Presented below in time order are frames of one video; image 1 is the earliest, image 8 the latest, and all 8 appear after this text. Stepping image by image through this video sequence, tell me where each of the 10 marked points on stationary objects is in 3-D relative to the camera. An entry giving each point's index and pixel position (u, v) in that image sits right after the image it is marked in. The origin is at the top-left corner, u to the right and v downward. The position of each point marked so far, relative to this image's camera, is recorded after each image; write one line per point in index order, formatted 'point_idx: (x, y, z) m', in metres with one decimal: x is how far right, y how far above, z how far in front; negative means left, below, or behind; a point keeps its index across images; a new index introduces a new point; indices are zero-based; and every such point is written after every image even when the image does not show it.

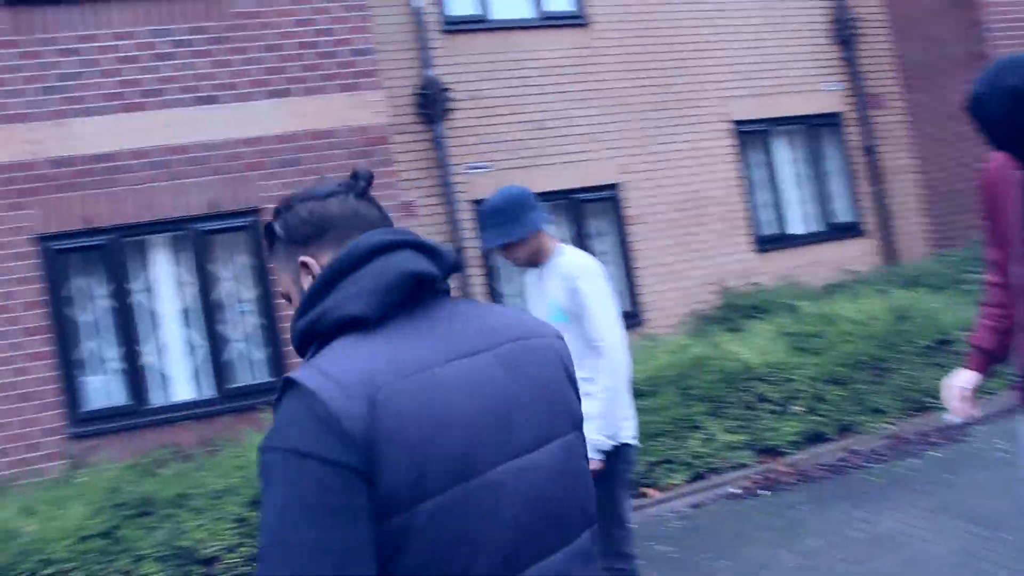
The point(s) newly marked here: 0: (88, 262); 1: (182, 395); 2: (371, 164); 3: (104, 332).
0: (-3.1, +0.2, +7.2) m
1: (-2.4, -0.8, +7.3) m
2: (-1.1, +0.9, +7.6) m
3: (-3.0, -0.3, +7.3) m
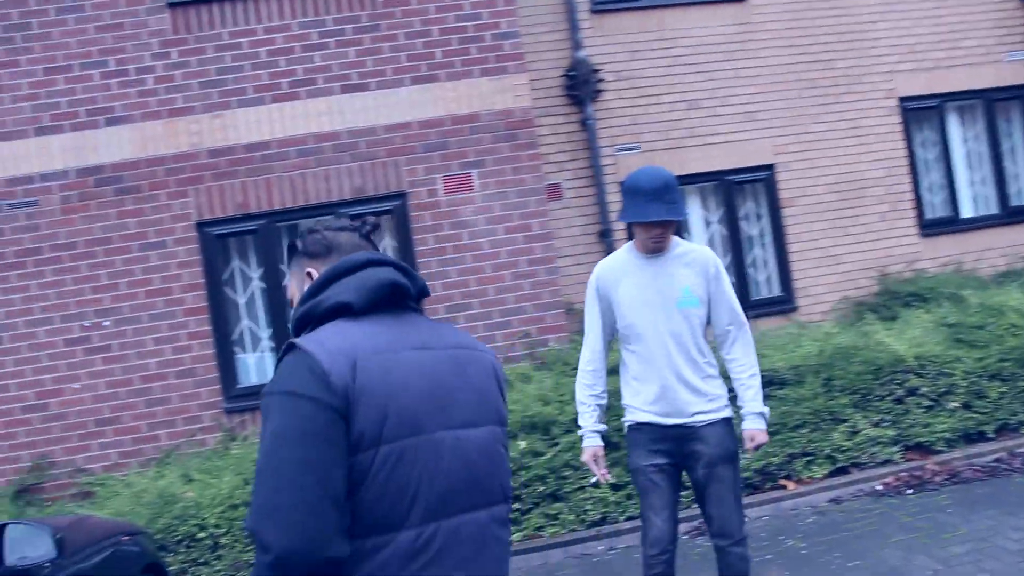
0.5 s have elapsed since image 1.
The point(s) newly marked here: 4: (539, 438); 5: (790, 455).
0: (-2.0, +0.3, +7.7) m
1: (-1.4, -0.6, +7.7) m
2: (0.0, +1.1, +7.7) m
3: (-2.0, -0.2, +7.7) m
4: (+0.2, -0.9, +6.5) m
5: (+1.9, -1.1, +6.8) m
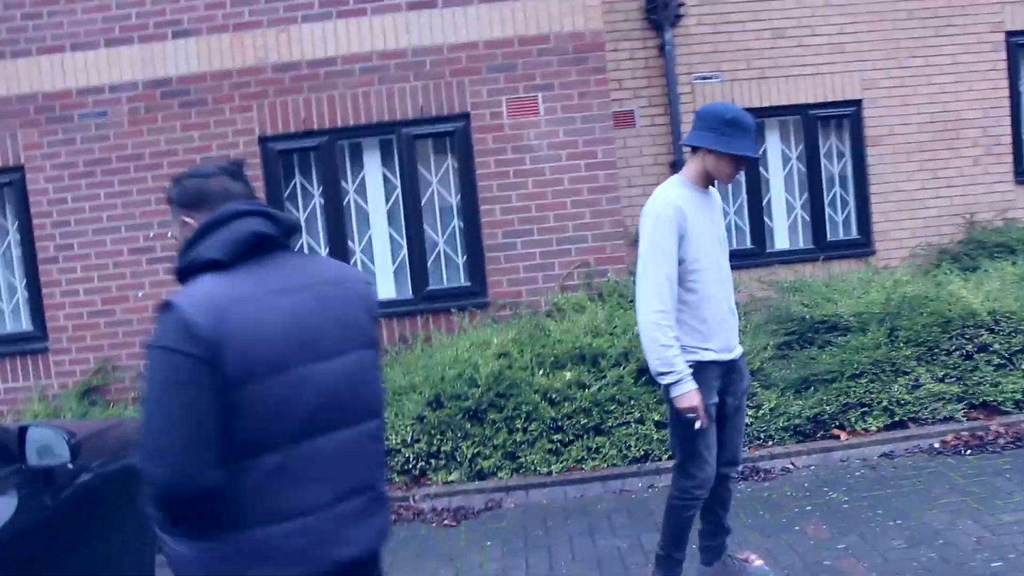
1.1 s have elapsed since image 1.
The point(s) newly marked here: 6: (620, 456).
0: (-1.6, +1.0, +7.7) m
1: (-1.0, 0.0, +7.7) m
2: (+0.5, +1.6, +7.5) m
3: (-1.5, +0.5, +7.8) m
4: (+0.5, -0.5, +6.5) m
5: (+2.2, -0.8, +6.6) m
6: (+0.7, -1.0, +6.3) m
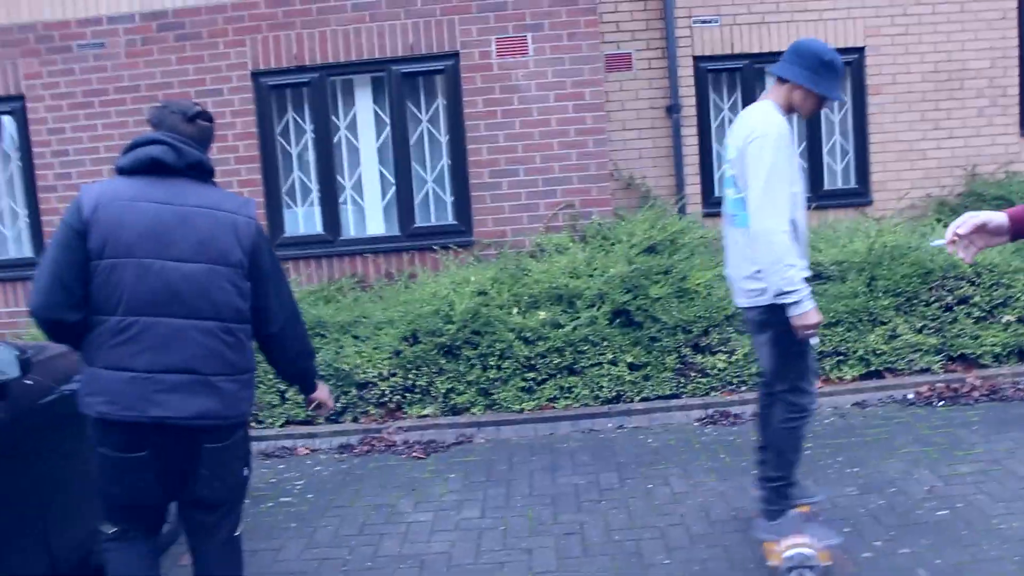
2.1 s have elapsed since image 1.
0: (-1.6, +1.5, +7.7) m
1: (-1.1, +0.5, +7.8) m
2: (+0.4, +2.0, +7.4) m
3: (-1.6, +1.0, +7.8) m
4: (+0.3, -0.1, +6.5) m
5: (+2.0, -0.4, +6.6) m
6: (+0.5, -0.7, +6.4) m
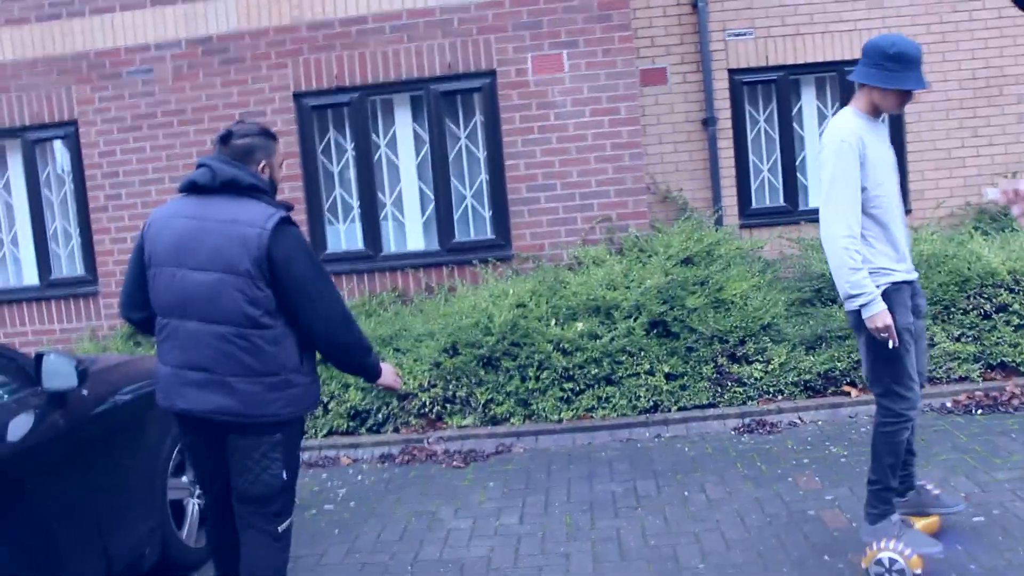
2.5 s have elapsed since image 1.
0: (-1.3, +1.3, +7.9) m
1: (-0.8, +0.3, +8.0) m
2: (+0.7, +1.9, +7.5) m
3: (-1.3, +0.8, +8.0) m
4: (+0.6, -0.2, +6.6) m
5: (+2.3, -0.5, +6.6) m
6: (+0.8, -0.8, +6.5) m
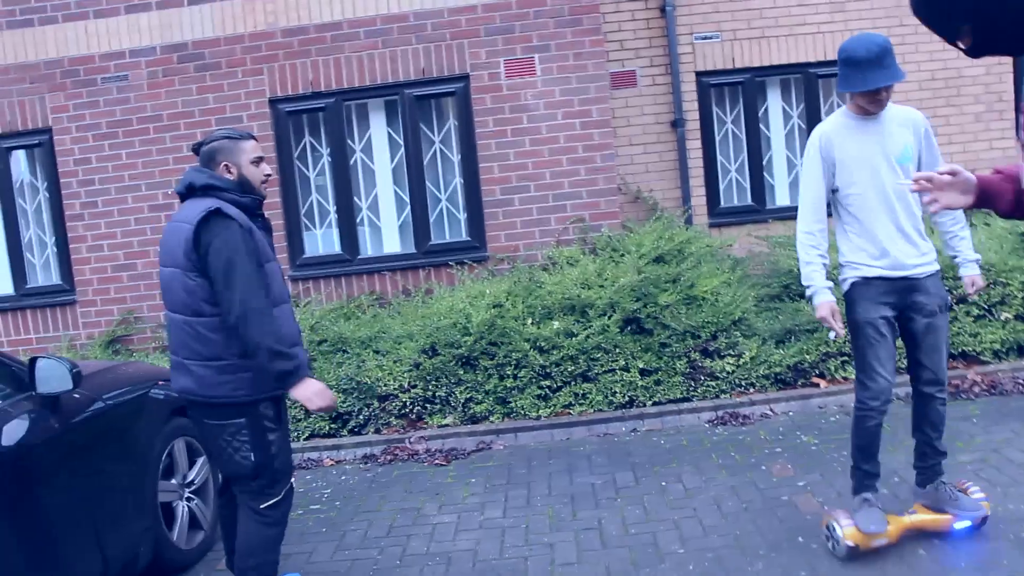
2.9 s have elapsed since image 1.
0: (-1.6, +1.3, +8.0) m
1: (-1.0, +0.3, +8.1) m
2: (+0.5, +1.9, +7.7) m
3: (-1.5, +0.8, +8.1) m
4: (+0.4, -0.2, +6.8) m
5: (+2.1, -0.4, +6.8) m
6: (+0.6, -0.7, +6.6) m
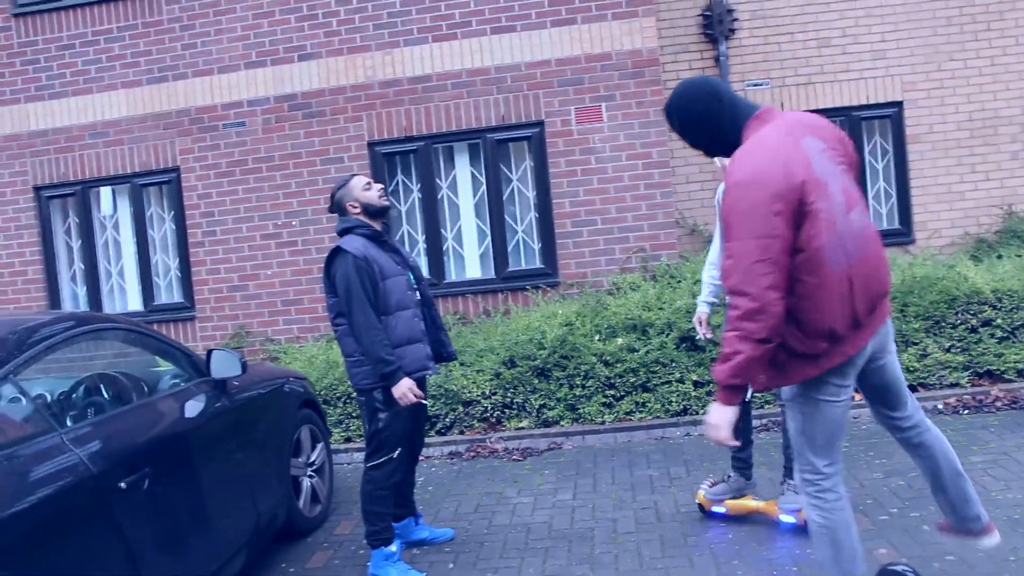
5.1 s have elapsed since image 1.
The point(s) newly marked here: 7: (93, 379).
0: (-0.9, +1.1, +9.1) m
1: (-0.4, +0.1, +9.1) m
2: (+1.1, +1.7, +8.7) m
3: (-0.9, +0.6, +9.2) m
4: (+0.9, -0.4, +7.7) m
5: (+2.6, -0.6, +7.6) m
6: (+1.1, -0.9, +7.5) m
7: (-1.9, -0.4, +4.5) m
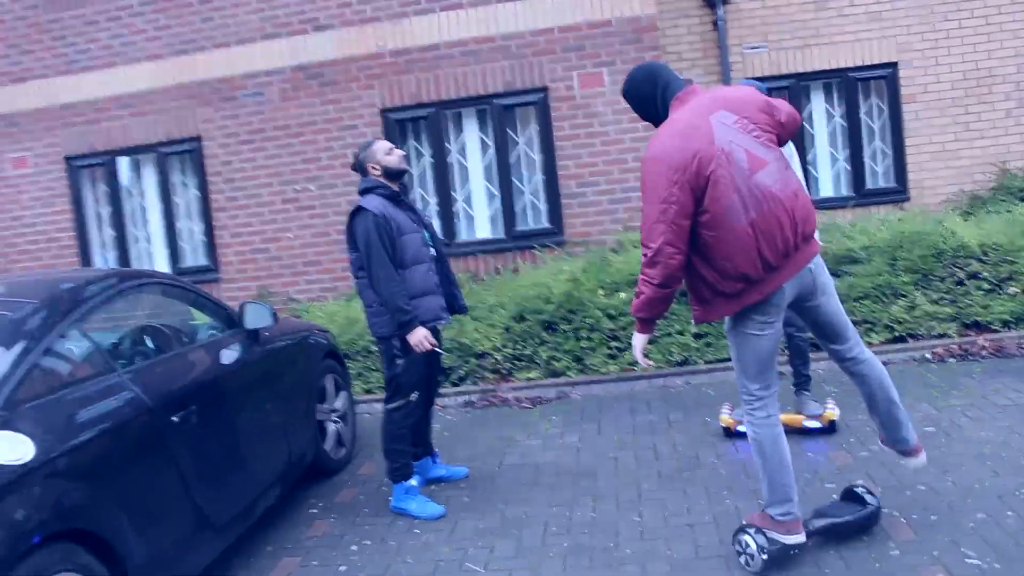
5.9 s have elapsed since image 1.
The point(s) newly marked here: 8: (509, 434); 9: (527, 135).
0: (-0.9, +1.5, +9.5) m
1: (-0.3, +0.5, +9.5) m
2: (+1.2, +2.1, +9.0) m
3: (-0.8, +1.0, +9.6) m
4: (+1.0, 0.0, +8.1) m
5: (+2.7, -0.3, +8.0) m
6: (+1.2, -0.6, +7.9) m
7: (-1.8, -0.2, +5.0) m
8: (0.0, -1.0, +6.8) m
9: (+0.1, +1.4, +9.4) m
